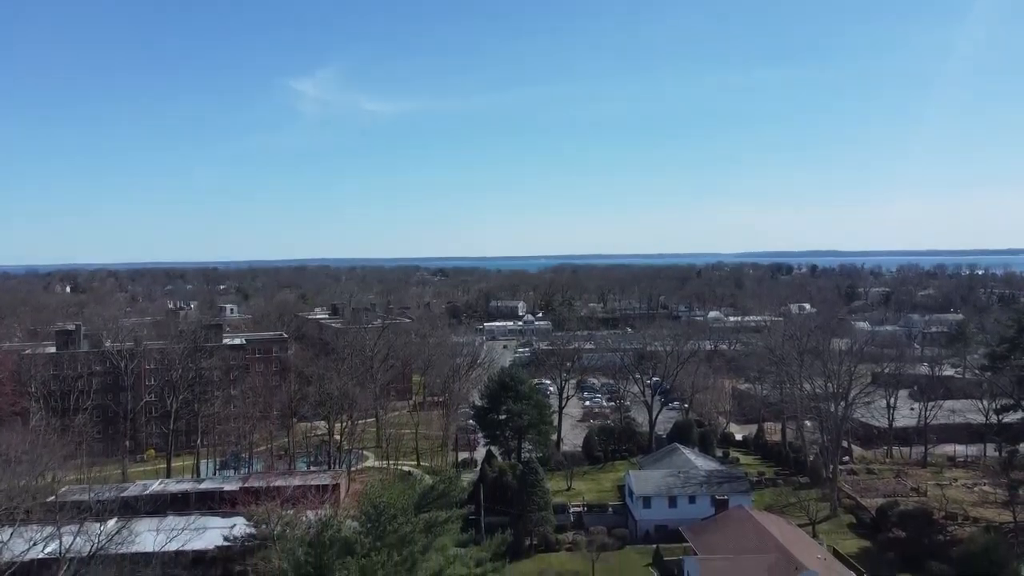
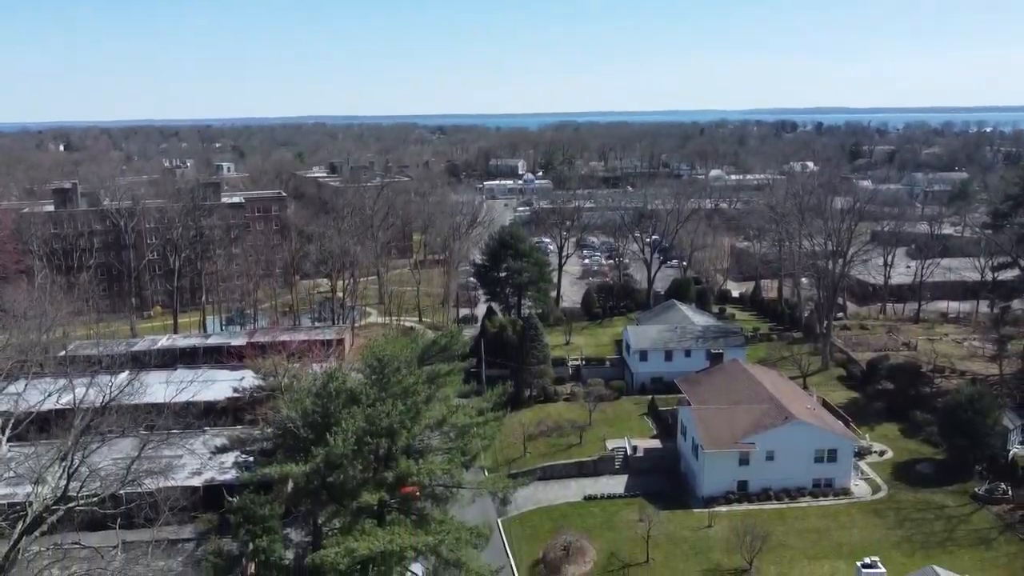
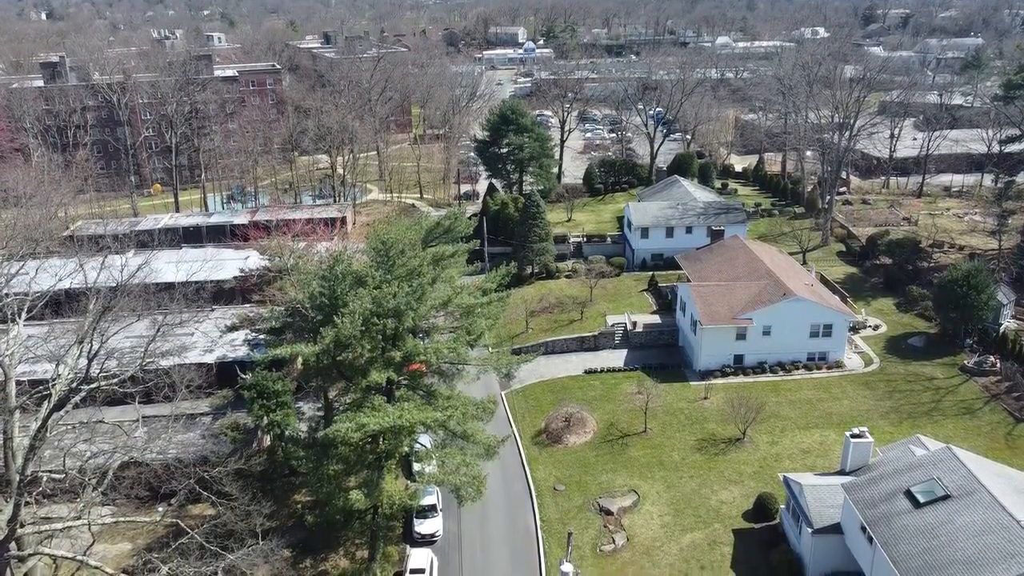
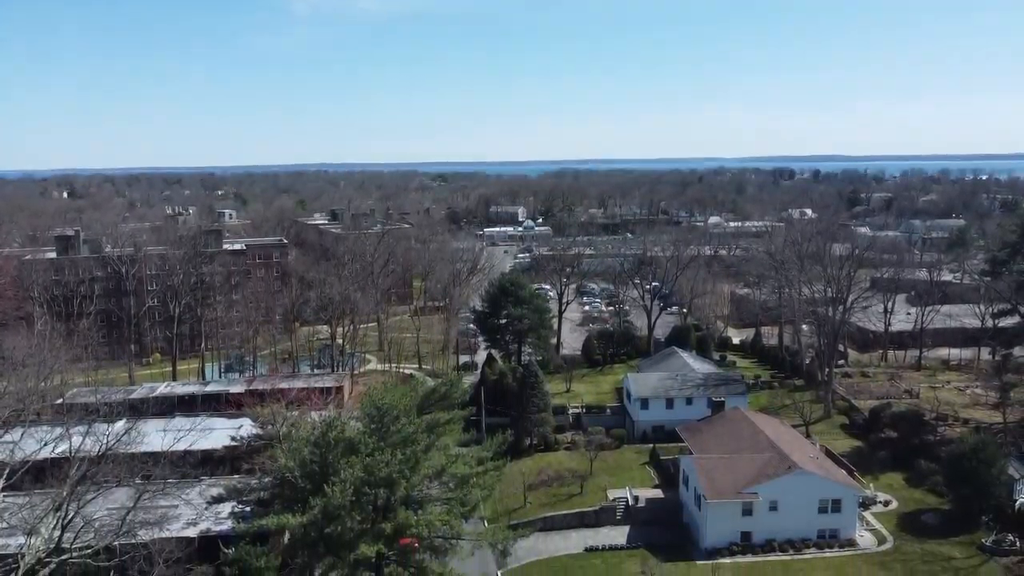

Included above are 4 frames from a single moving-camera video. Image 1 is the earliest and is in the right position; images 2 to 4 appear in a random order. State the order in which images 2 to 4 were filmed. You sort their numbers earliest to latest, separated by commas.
4, 2, 3
